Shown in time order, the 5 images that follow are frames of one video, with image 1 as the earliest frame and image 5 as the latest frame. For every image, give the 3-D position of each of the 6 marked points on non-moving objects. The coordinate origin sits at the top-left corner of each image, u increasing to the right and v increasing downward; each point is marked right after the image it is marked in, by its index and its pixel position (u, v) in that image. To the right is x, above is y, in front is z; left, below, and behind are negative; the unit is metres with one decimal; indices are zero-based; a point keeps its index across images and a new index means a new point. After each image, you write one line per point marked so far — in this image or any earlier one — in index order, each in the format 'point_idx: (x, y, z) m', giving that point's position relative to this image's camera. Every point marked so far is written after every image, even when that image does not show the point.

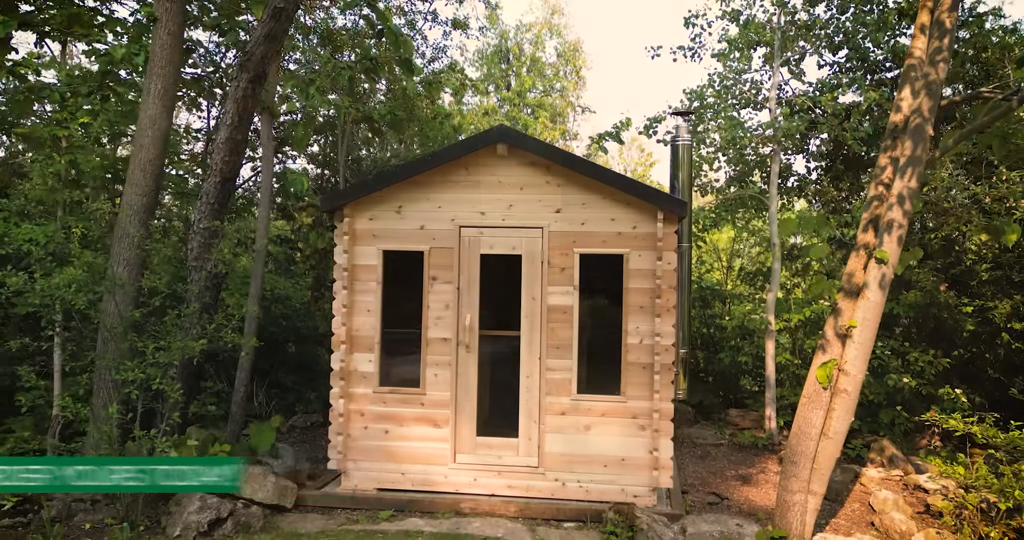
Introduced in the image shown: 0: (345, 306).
0: (-1.0, -0.2, +4.9) m
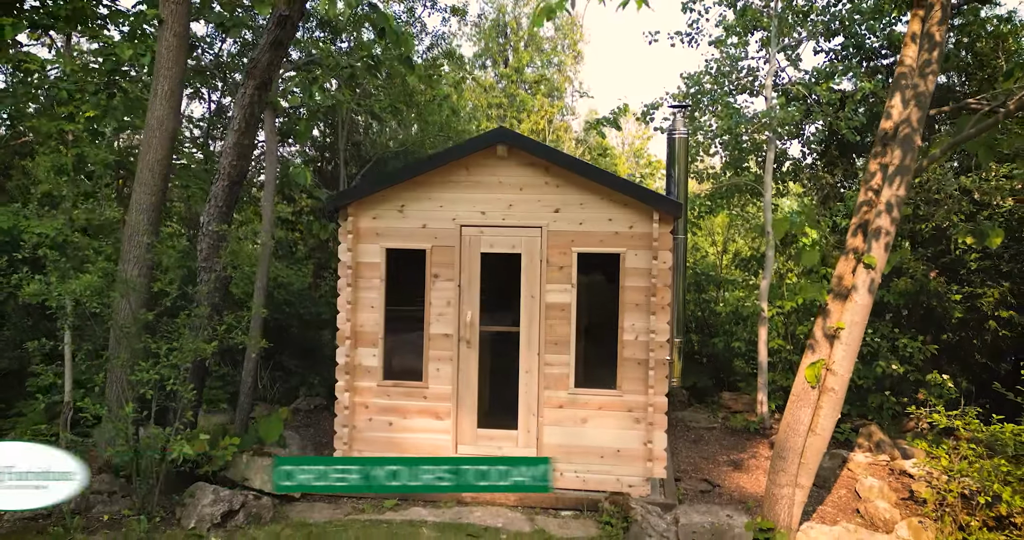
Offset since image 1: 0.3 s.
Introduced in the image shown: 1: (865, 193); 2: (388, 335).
0: (-1.0, -0.2, +5.0) m
1: (+1.8, +0.4, +4.1) m
2: (-0.8, -0.4, +5.0) m
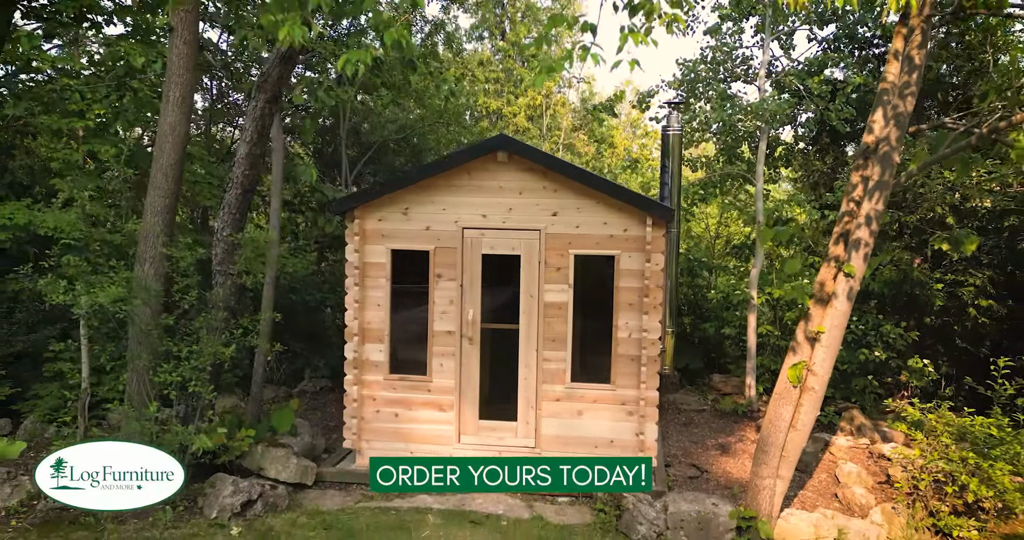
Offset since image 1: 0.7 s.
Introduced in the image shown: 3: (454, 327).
0: (-1.0, -0.2, +5.2) m
1: (+1.8, +0.4, +4.4) m
2: (-0.8, -0.4, +5.3) m
3: (-0.4, -0.4, +5.2) m
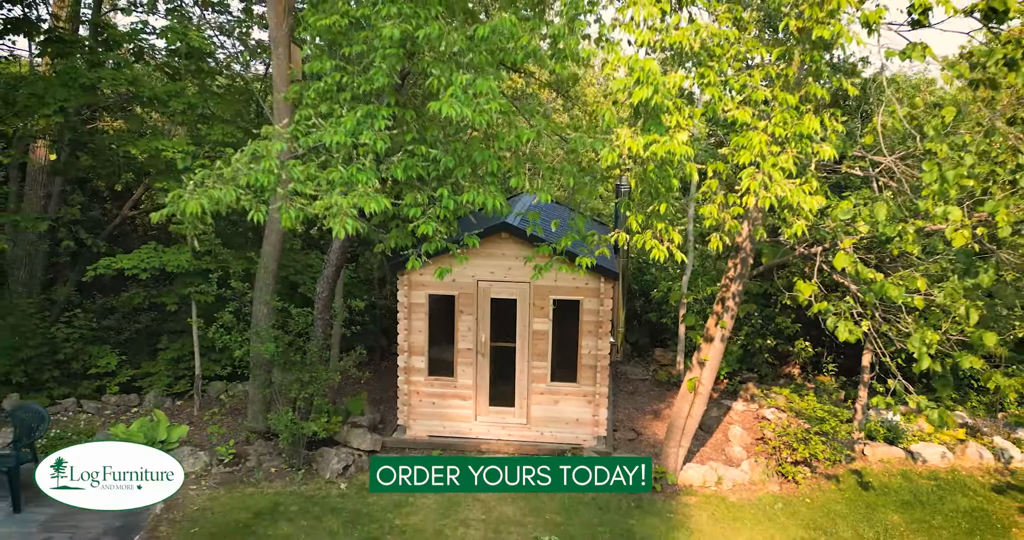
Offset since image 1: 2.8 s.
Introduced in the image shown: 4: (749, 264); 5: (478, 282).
0: (-1.0, -0.6, +7.8) m
1: (+1.8, -0.1, +6.9) m
2: (-0.8, -0.8, +7.8) m
3: (-0.4, -0.7, +7.8) m
4: (+2.0, +0.1, +6.6) m
5: (-0.3, -0.1, +7.7) m
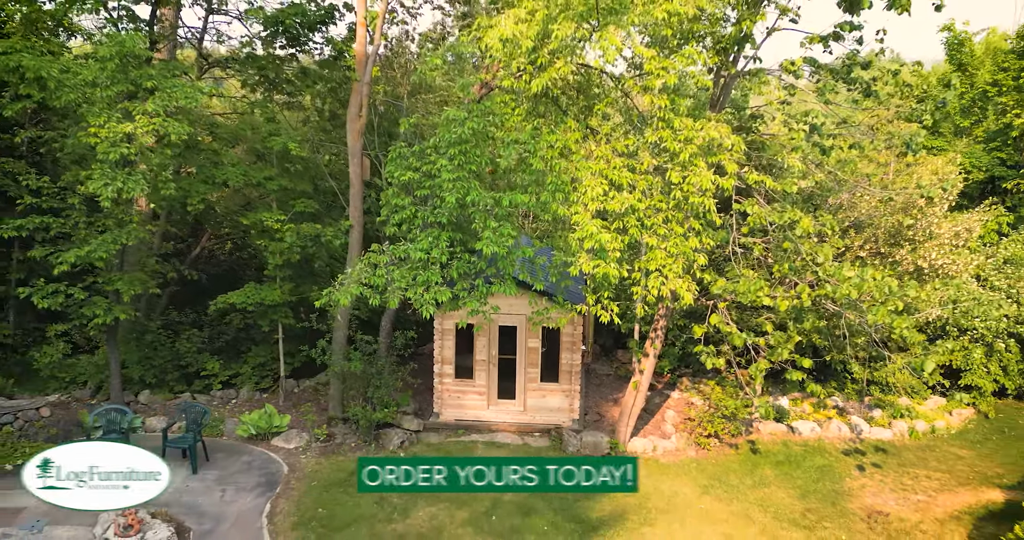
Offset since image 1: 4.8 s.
0: (-1.0, -1.1, +11.2) m
1: (+1.9, -0.6, +10.4) m
2: (-0.8, -1.2, +11.3) m
3: (-0.4, -1.2, +11.2) m
4: (+2.0, -0.5, +10.1) m
5: (-0.3, -0.6, +11.1) m
